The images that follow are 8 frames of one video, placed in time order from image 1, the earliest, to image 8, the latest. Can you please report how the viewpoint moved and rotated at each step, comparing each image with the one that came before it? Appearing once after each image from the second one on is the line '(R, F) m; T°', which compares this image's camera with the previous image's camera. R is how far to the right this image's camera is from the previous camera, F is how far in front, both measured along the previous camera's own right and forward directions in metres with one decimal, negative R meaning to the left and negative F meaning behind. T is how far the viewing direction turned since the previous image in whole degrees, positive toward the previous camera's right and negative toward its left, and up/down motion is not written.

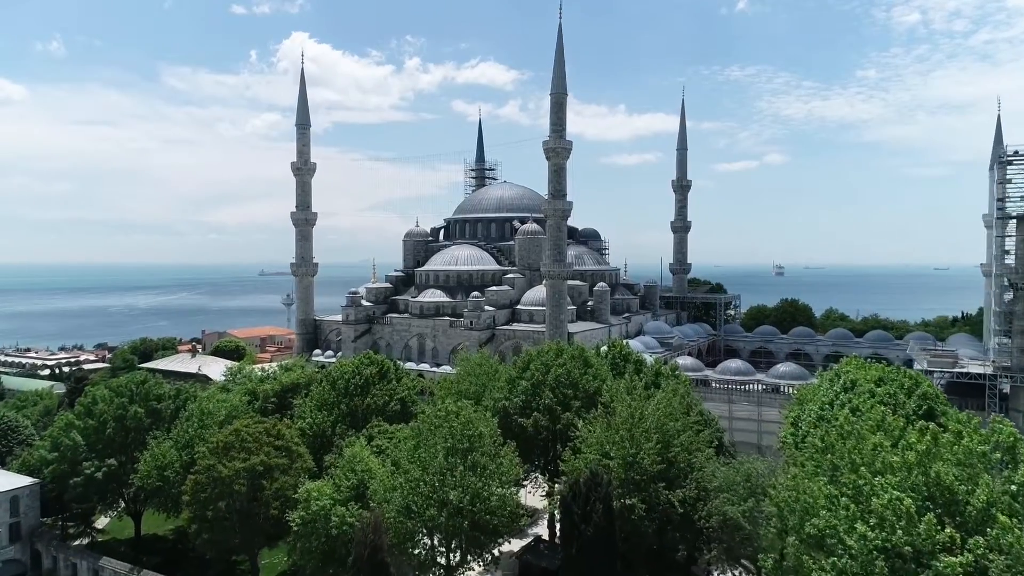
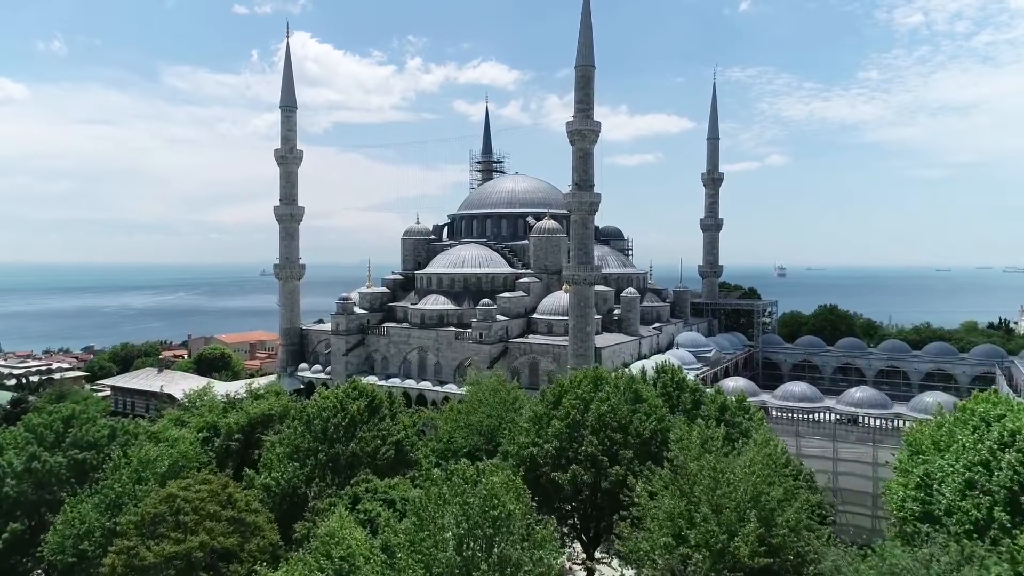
(-0.8, +5.8) m; 0°
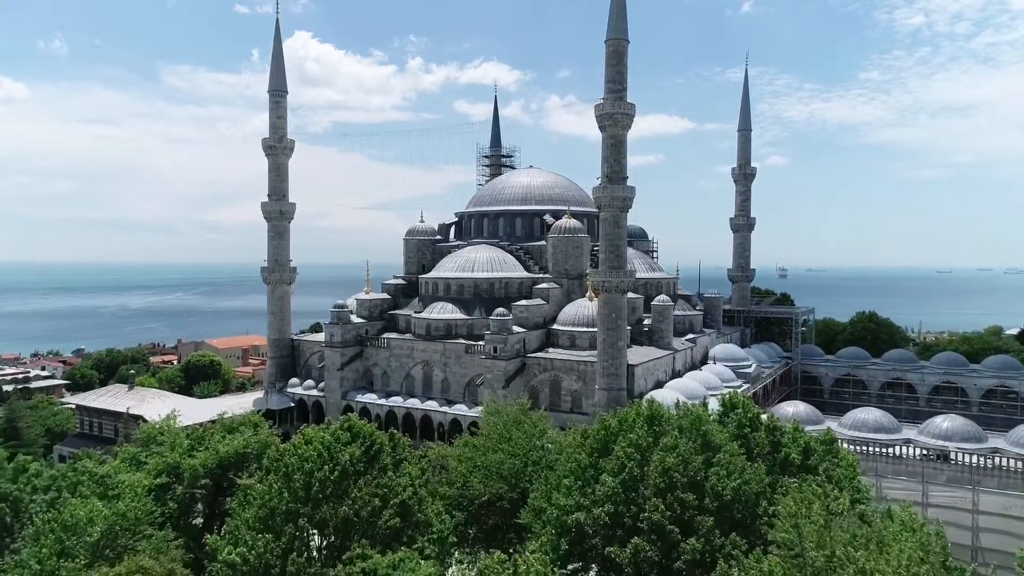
(-0.8, +4.4) m; 0°
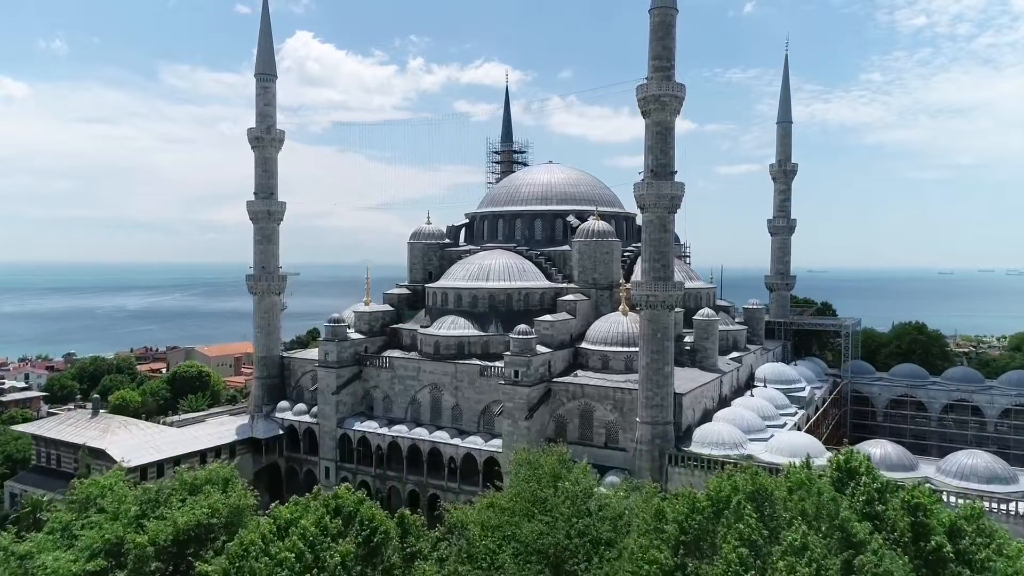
(-0.9, +4.5) m; 0°
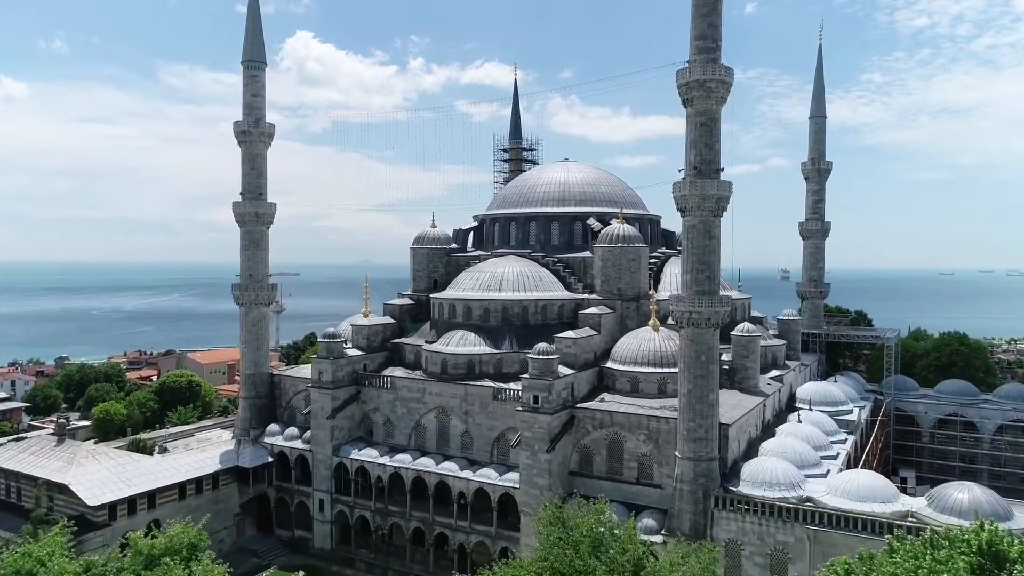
(-0.6, +3.2) m; 0°
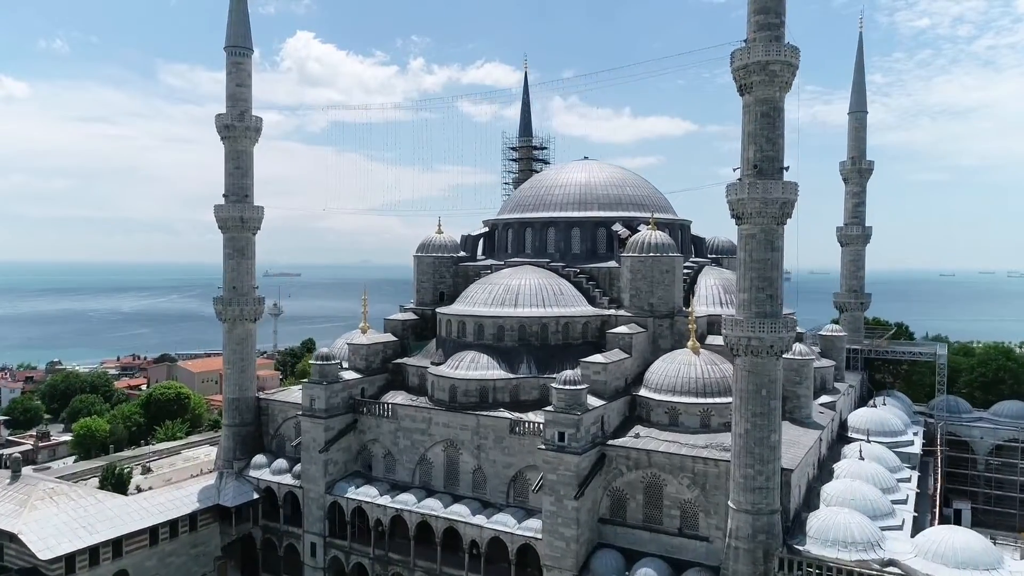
(-0.6, +3.3) m; 0°
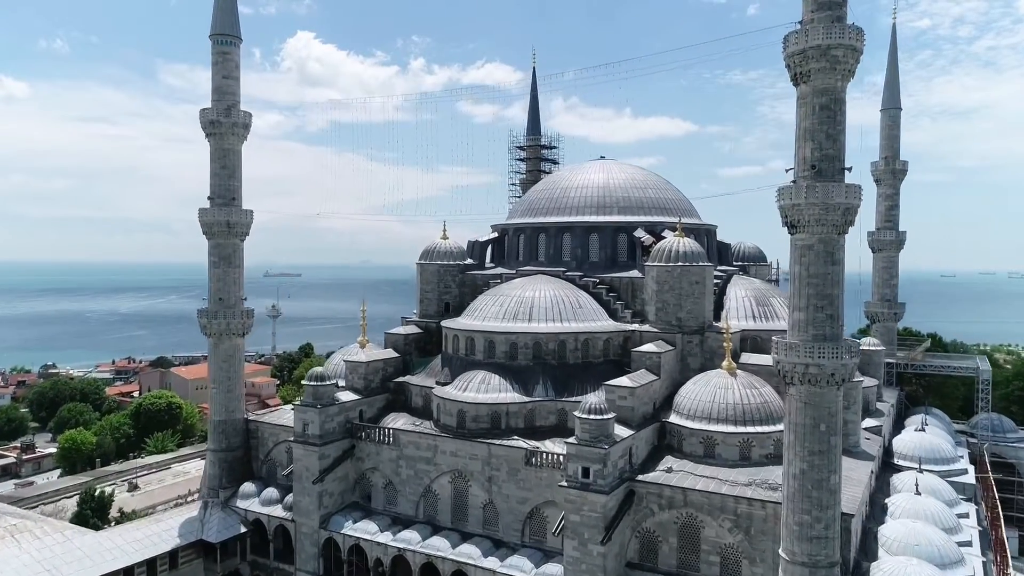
(-0.5, +2.3) m; 0°
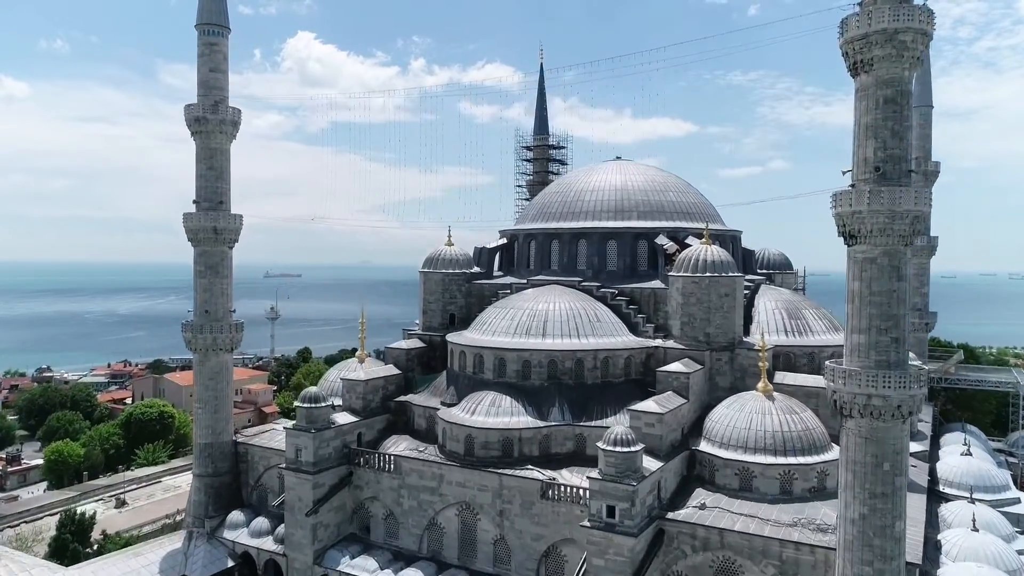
(-0.4, +1.9) m; 0°
